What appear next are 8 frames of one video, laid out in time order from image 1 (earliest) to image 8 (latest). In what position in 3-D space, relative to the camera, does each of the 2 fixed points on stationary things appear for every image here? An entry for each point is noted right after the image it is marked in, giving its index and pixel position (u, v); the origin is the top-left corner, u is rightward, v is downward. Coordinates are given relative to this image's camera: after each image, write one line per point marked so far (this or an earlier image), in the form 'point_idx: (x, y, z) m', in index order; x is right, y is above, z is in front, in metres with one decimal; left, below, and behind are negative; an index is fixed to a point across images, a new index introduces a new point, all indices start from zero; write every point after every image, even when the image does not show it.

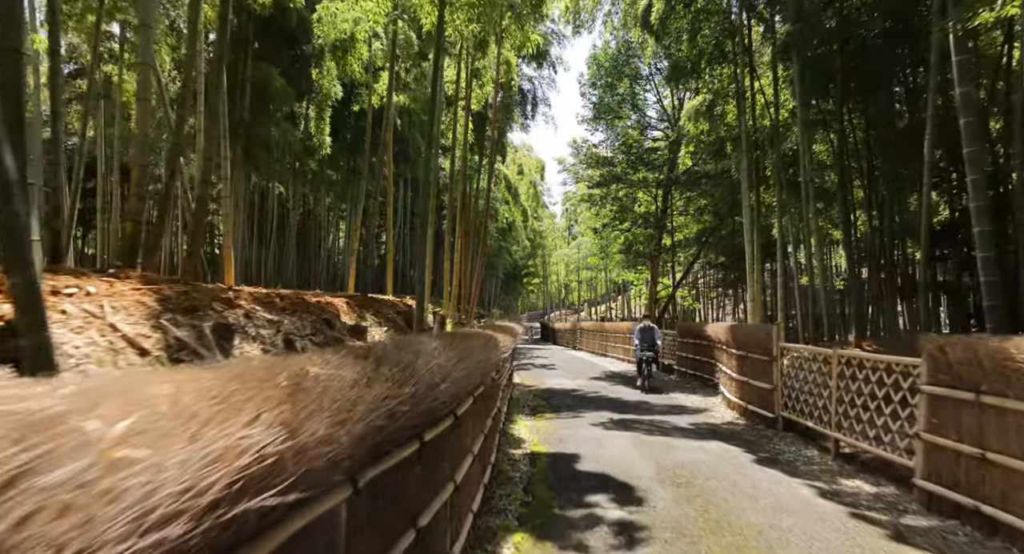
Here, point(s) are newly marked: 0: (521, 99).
0: (+0.2, +3.7, +12.8) m
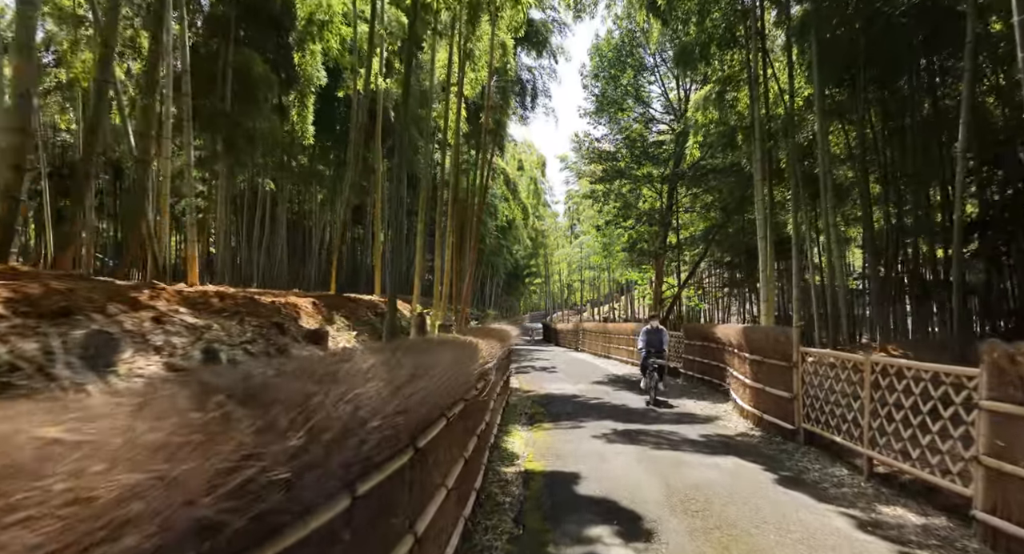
0: (+0.1, +3.7, +12.2) m
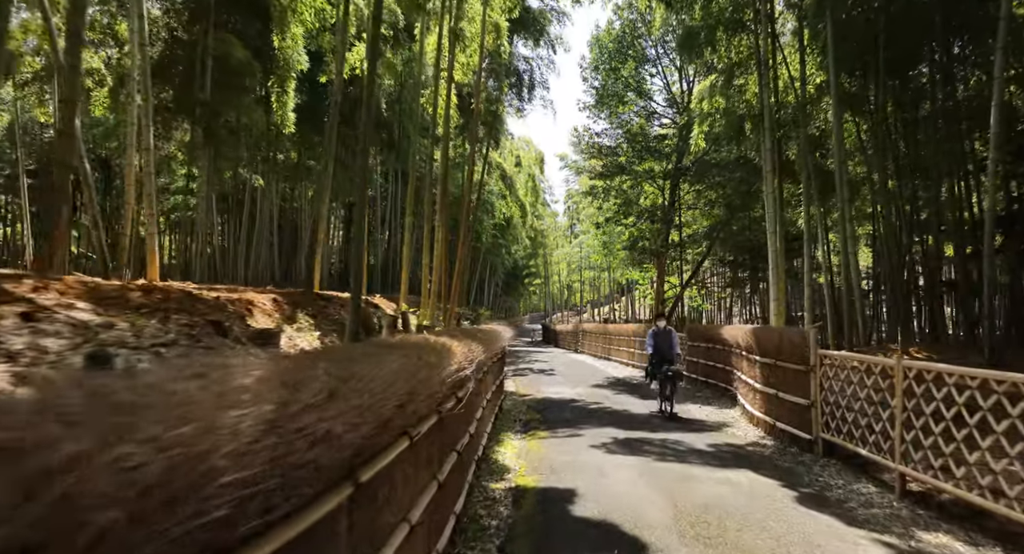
0: (+0.1, +3.8, +11.7) m
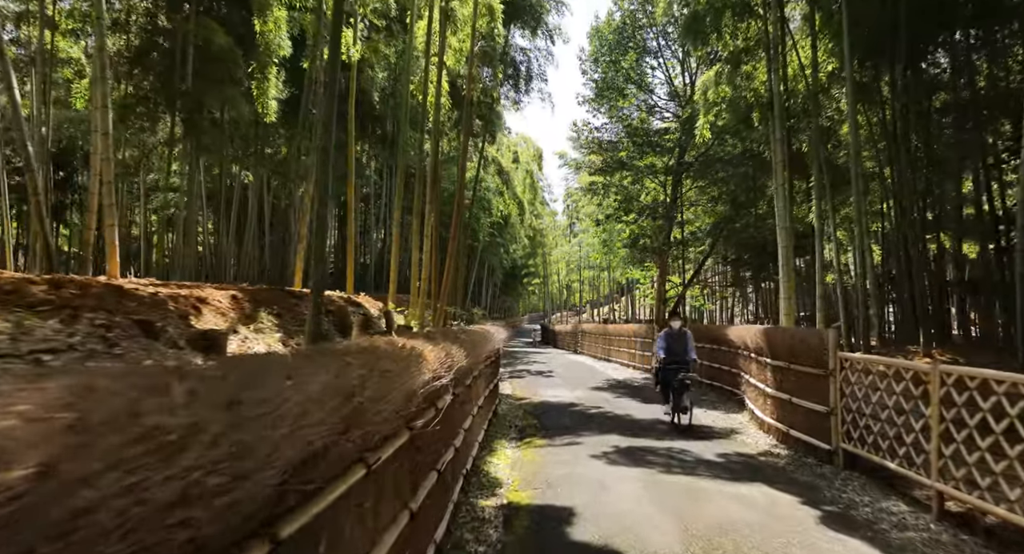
0: (0.0, +3.8, +11.3) m
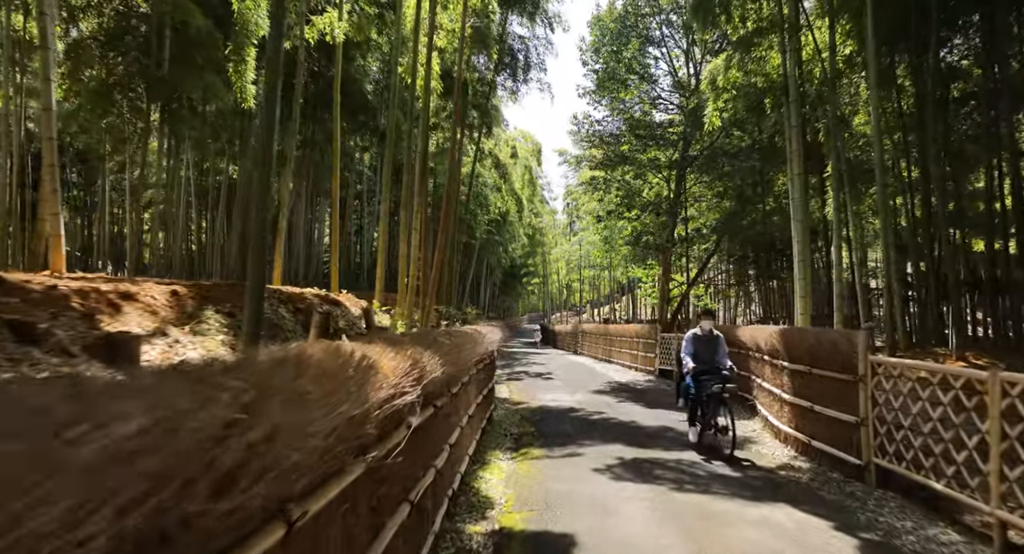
0: (0.0, +3.8, +10.8) m
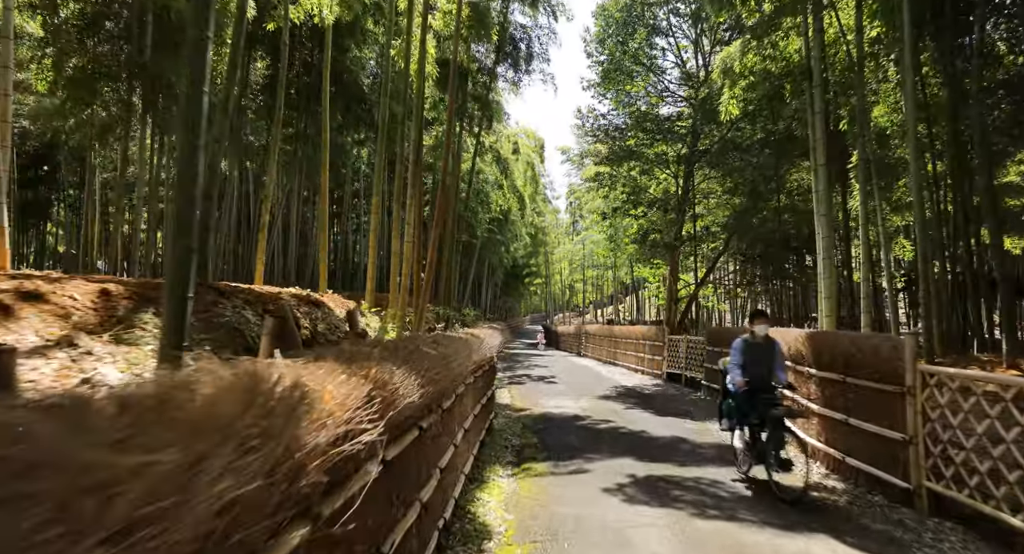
0: (0.0, +3.8, +10.3) m
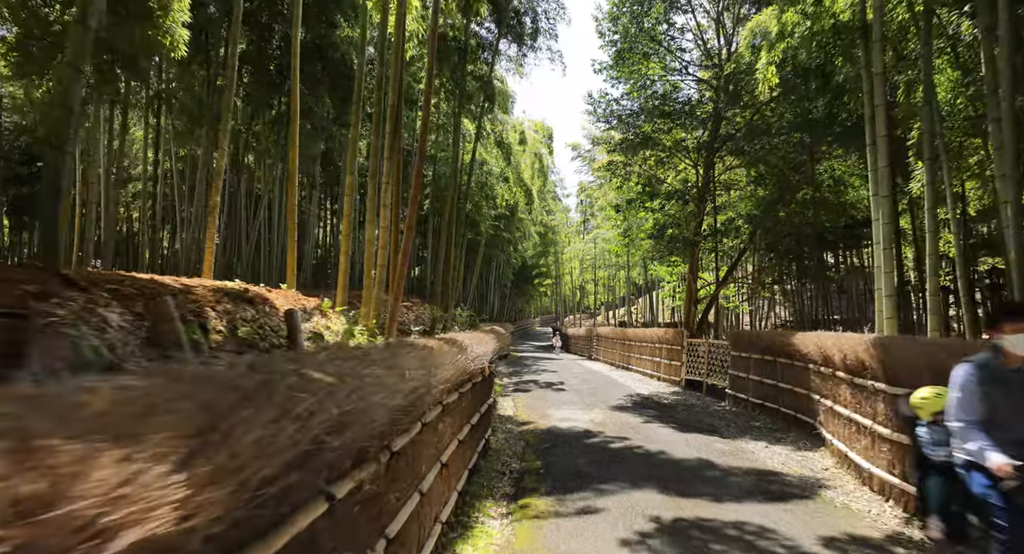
0: (+0.1, +3.9, +9.3) m
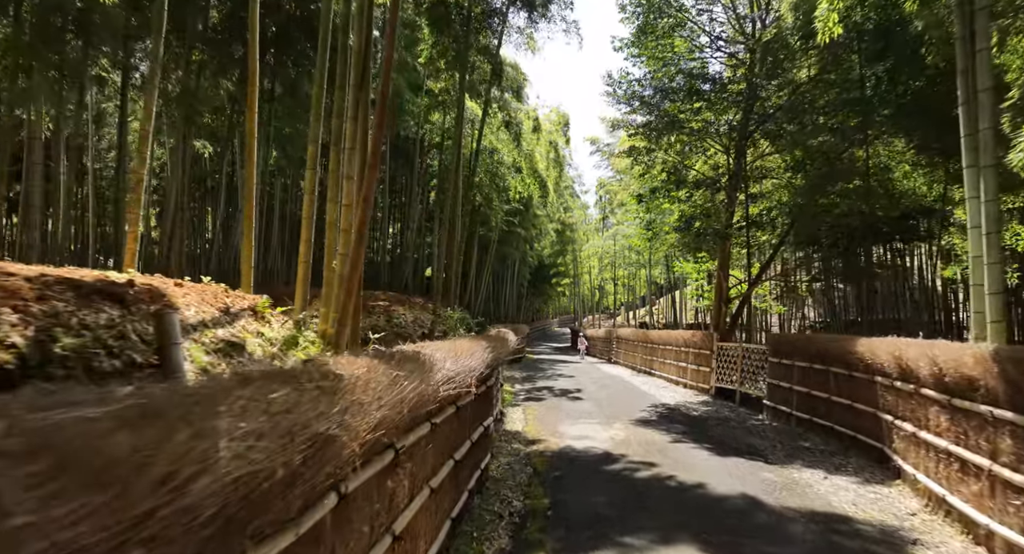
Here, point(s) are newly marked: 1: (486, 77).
0: (+0.2, +3.9, +8.3) m
1: (-0.4, +2.9, +9.1) m
